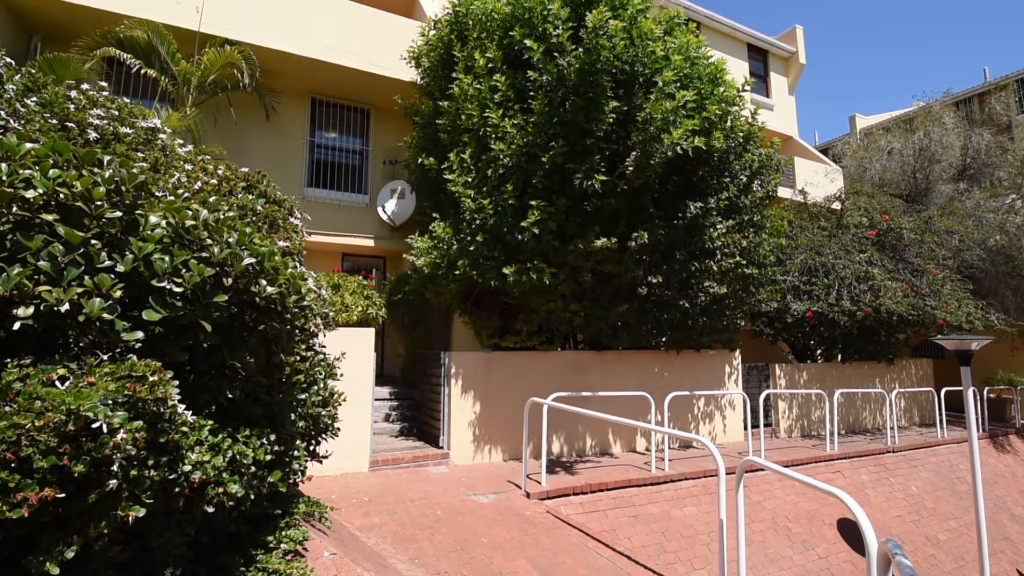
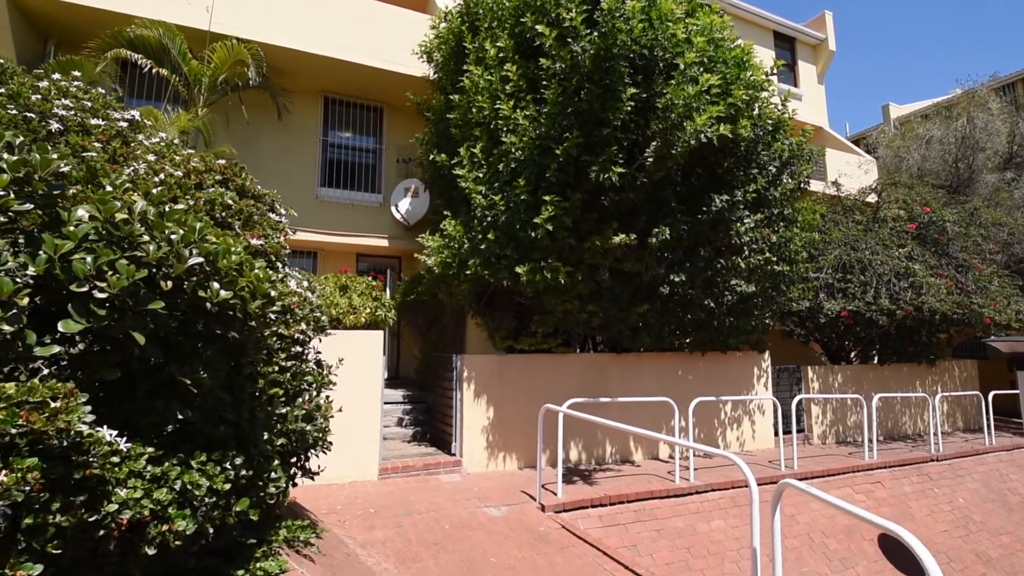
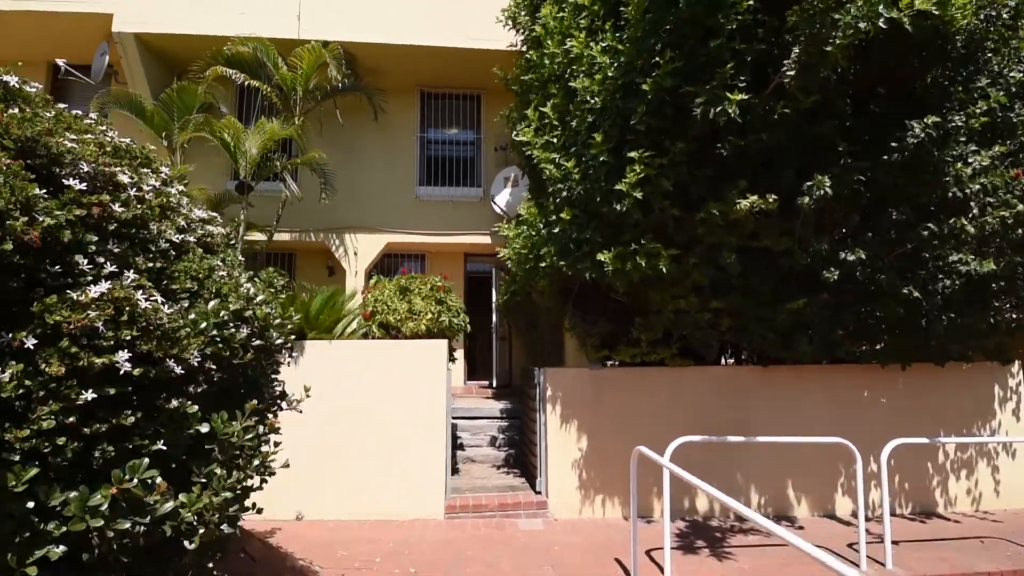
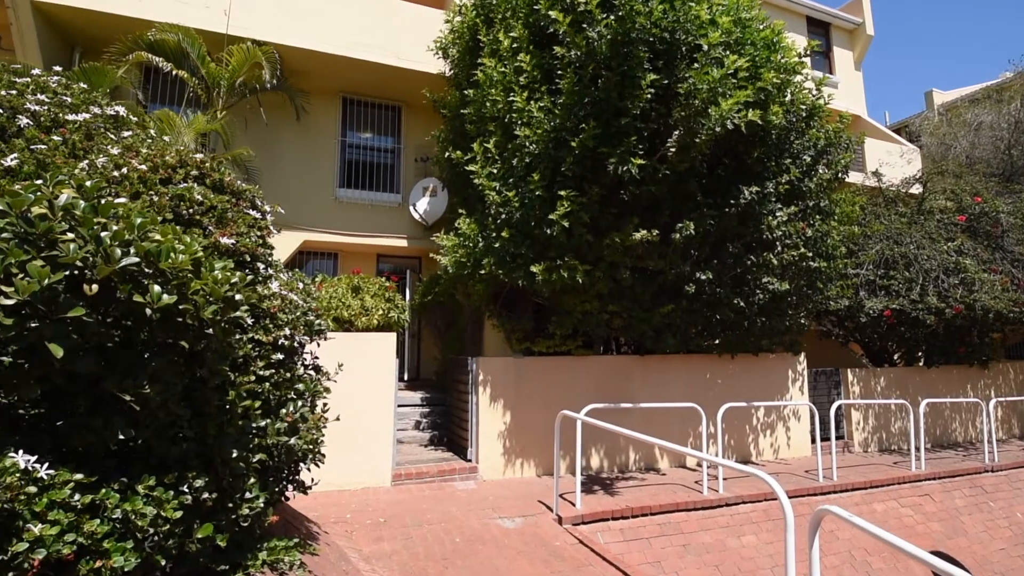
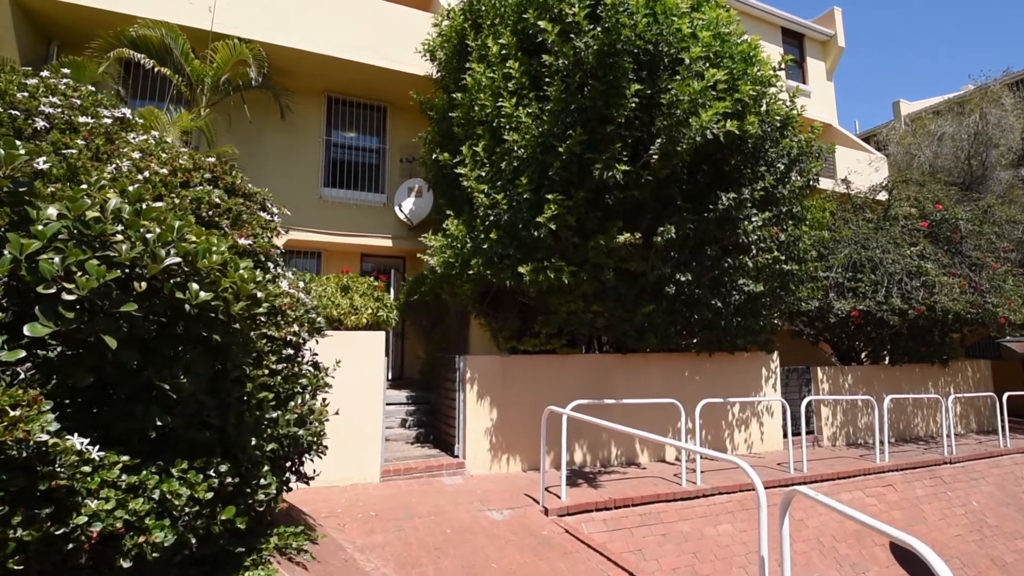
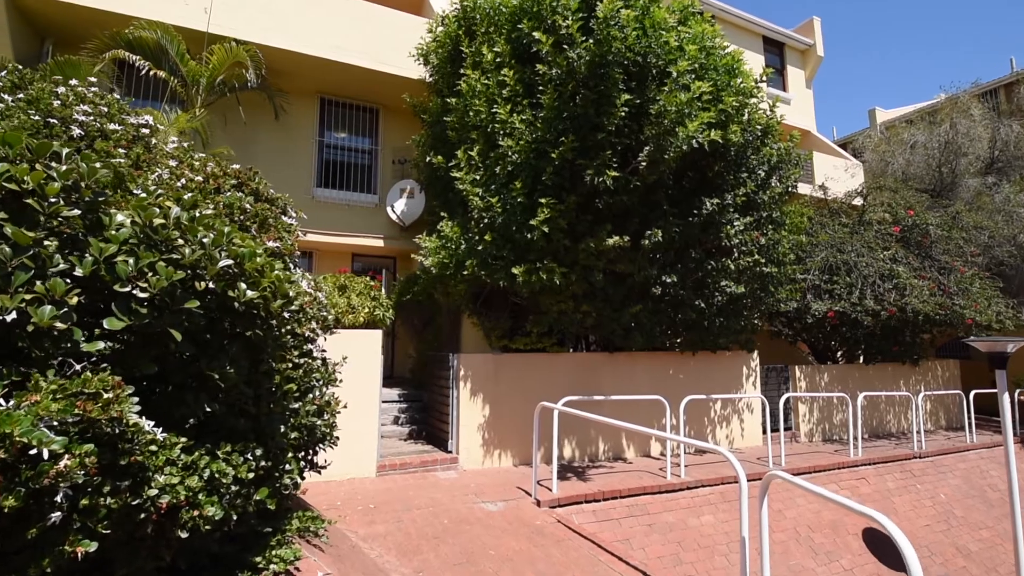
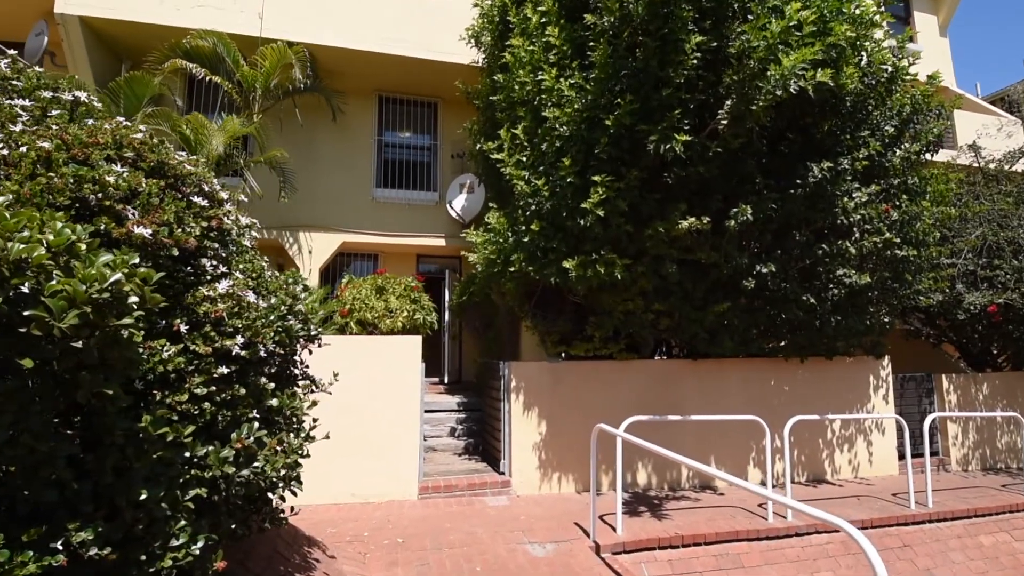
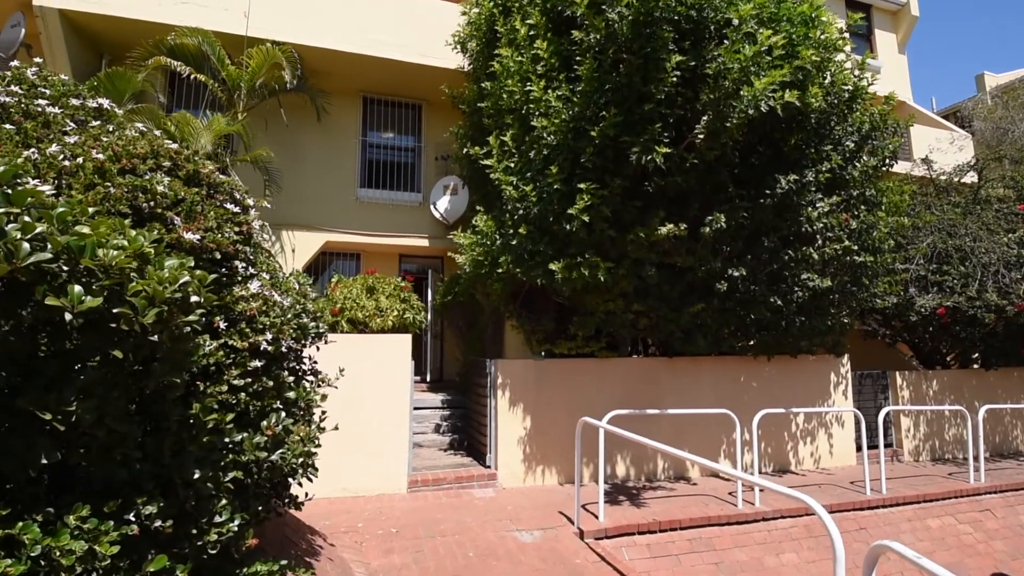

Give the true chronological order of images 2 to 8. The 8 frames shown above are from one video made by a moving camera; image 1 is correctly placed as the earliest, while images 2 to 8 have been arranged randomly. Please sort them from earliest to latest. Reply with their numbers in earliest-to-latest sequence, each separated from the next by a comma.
6, 2, 5, 4, 8, 7, 3
